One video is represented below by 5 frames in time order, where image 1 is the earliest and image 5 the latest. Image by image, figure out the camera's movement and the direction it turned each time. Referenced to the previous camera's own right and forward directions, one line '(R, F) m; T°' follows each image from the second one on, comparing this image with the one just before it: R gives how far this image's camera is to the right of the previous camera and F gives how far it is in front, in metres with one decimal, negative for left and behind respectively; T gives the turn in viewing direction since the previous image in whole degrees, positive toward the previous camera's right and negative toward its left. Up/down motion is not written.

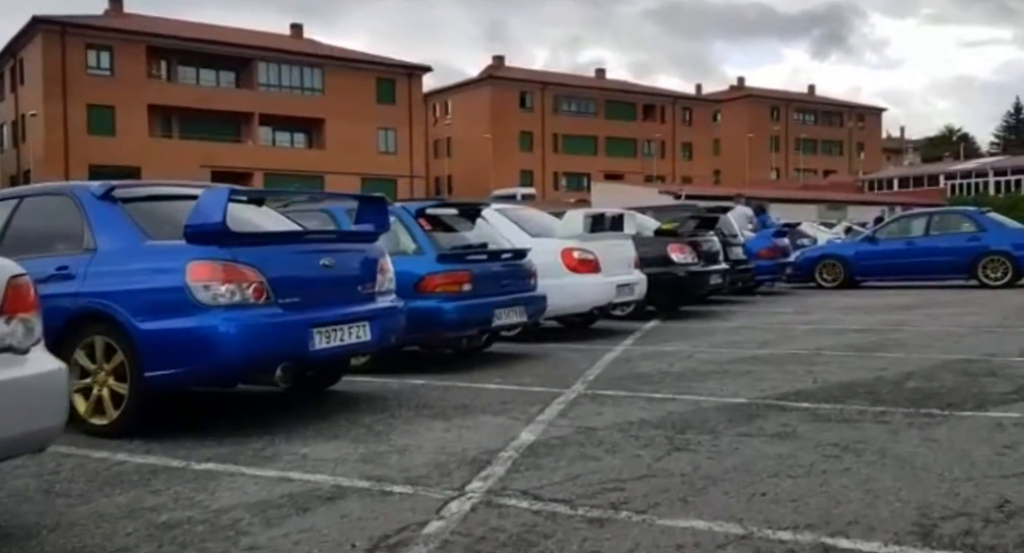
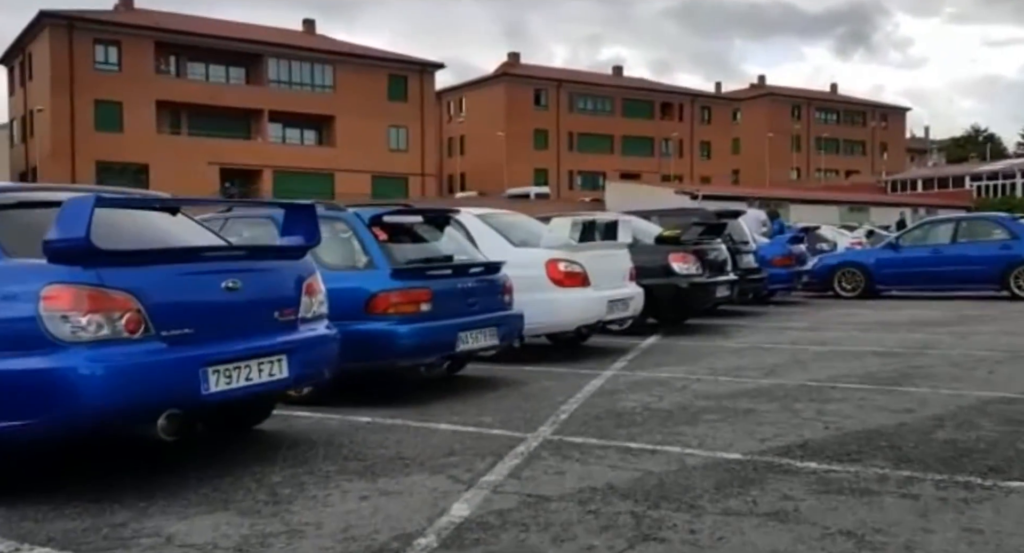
(+0.4, +1.1) m; -1°
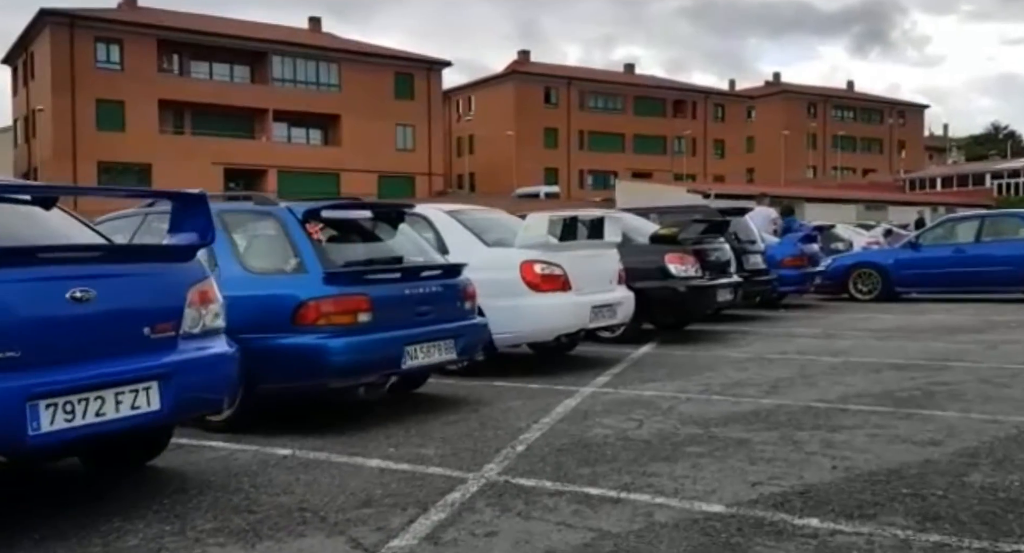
(+0.4, +1.0) m; -1°
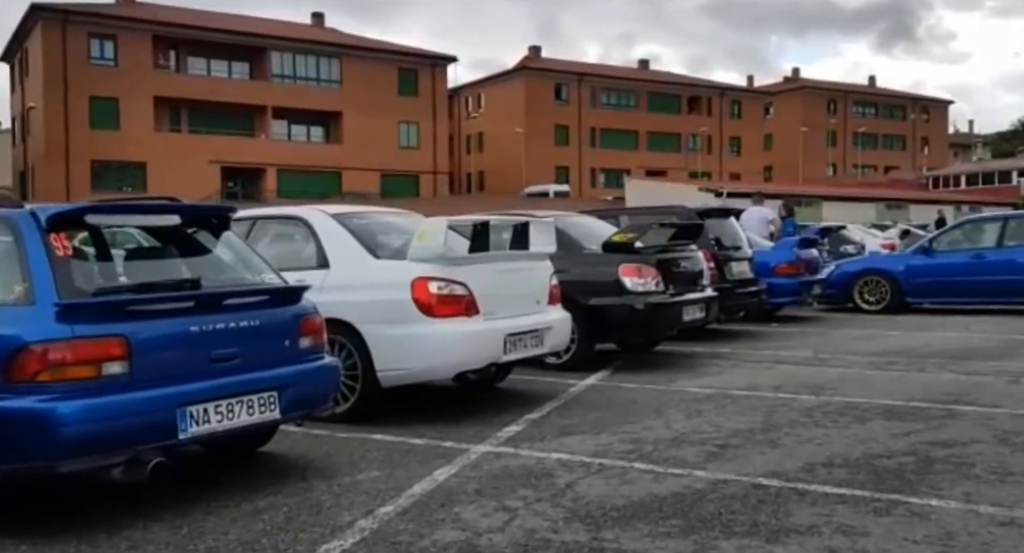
(+0.9, +1.7) m; -1°
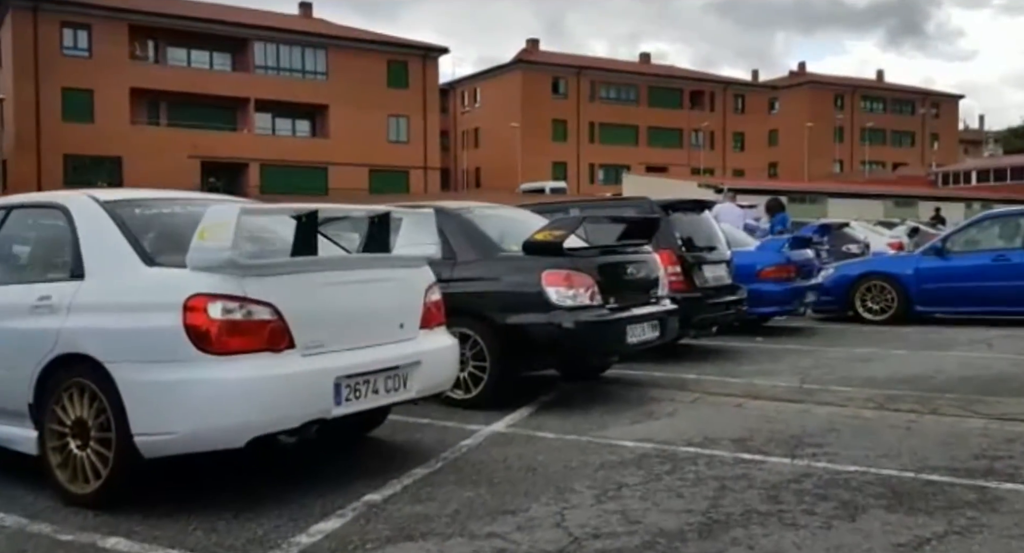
(+0.9, +2.1) m; 0°
